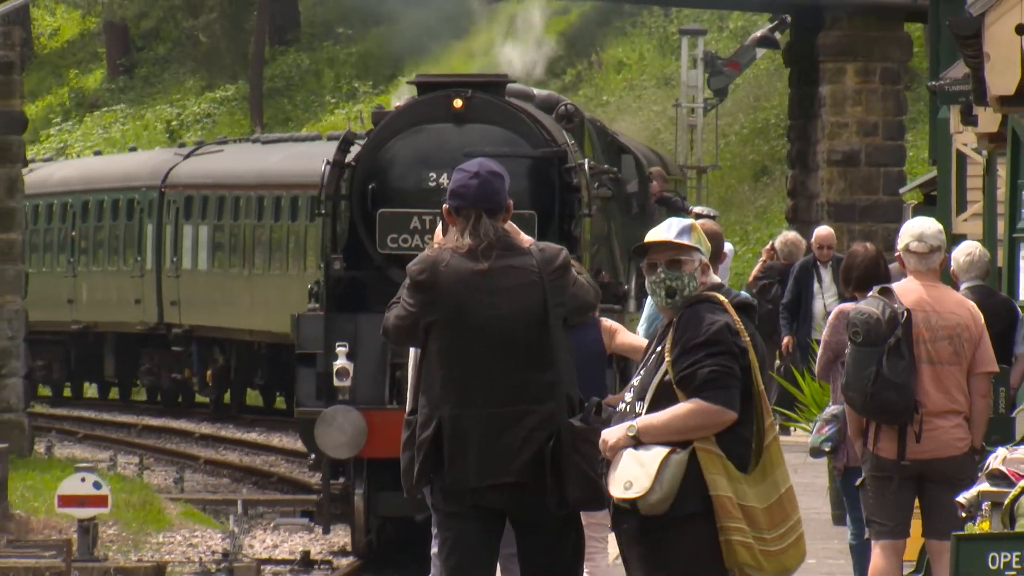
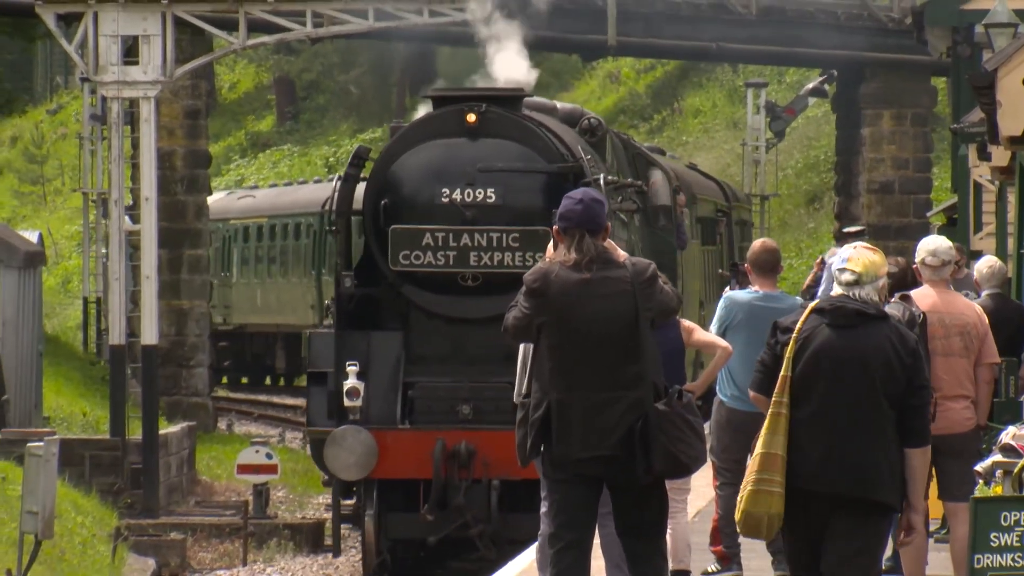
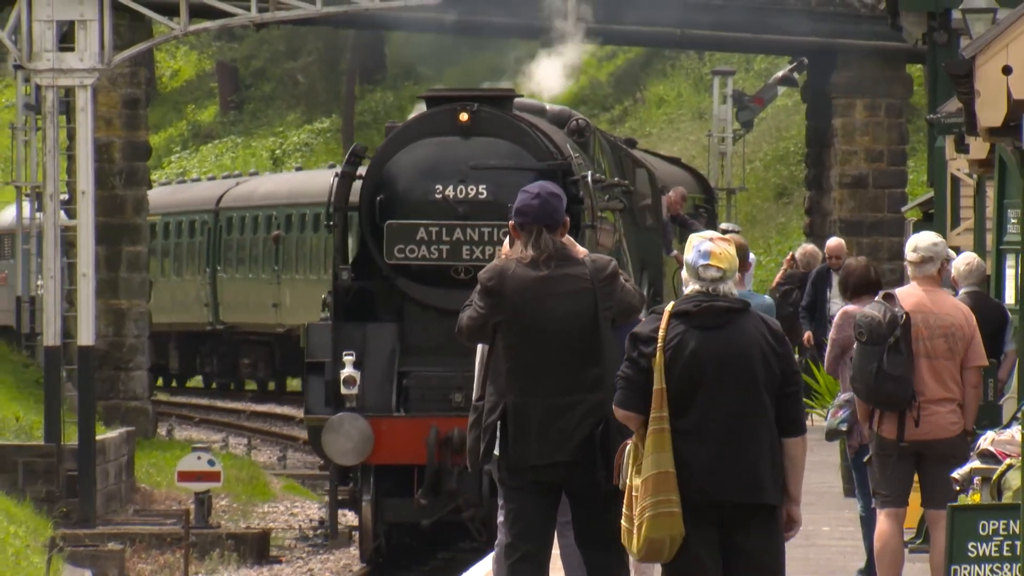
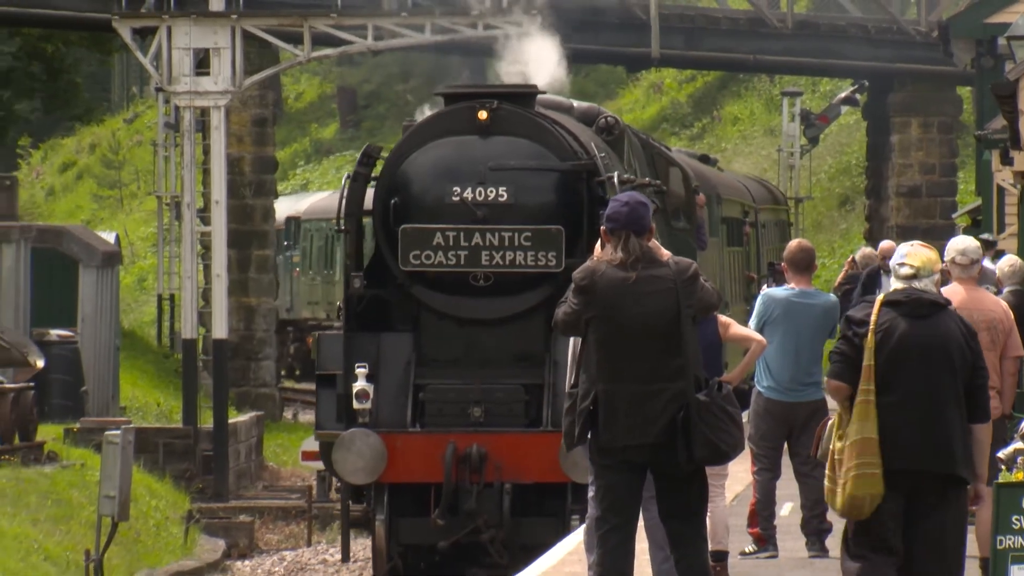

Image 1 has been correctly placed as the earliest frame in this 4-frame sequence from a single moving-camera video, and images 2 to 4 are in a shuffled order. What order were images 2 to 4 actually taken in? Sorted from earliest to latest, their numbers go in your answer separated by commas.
3, 2, 4
